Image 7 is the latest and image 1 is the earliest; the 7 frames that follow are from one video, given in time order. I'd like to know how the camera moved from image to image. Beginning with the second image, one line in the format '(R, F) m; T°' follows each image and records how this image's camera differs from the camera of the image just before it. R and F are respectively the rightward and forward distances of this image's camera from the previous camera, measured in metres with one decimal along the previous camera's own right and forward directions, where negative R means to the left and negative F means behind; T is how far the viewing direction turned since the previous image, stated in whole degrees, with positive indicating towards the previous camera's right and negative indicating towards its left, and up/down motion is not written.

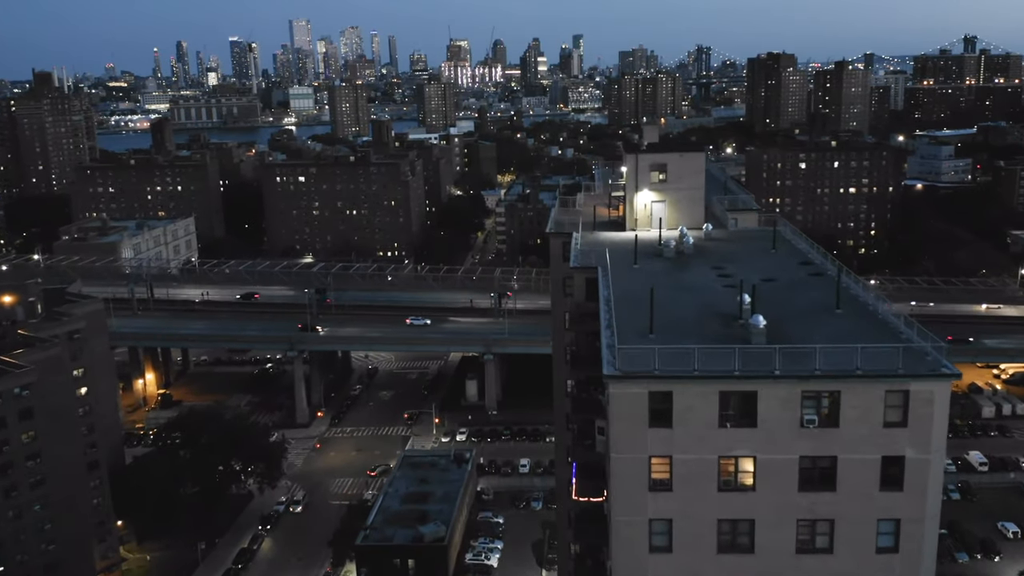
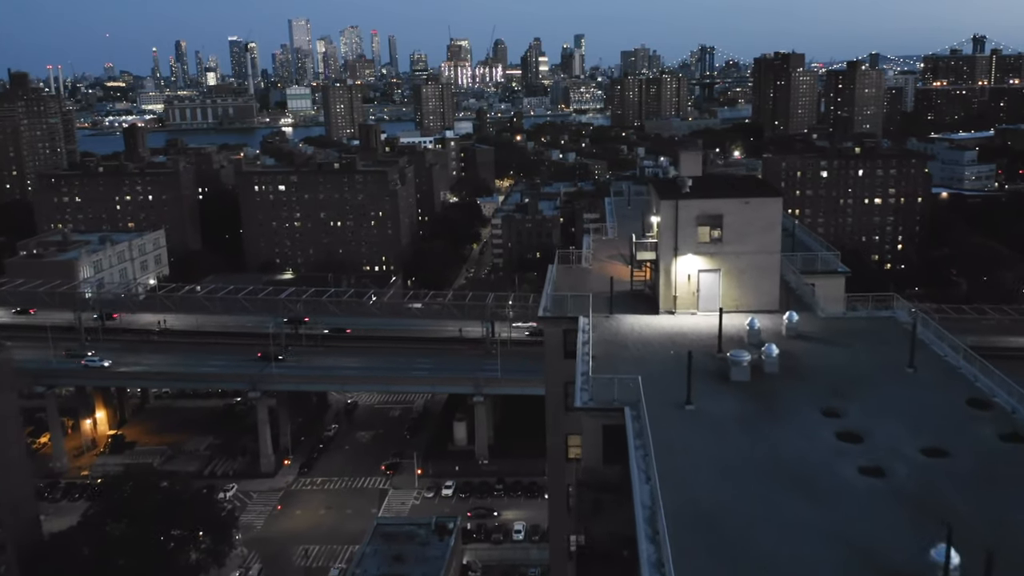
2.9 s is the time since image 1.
(+0.3, +4.8) m; 0°
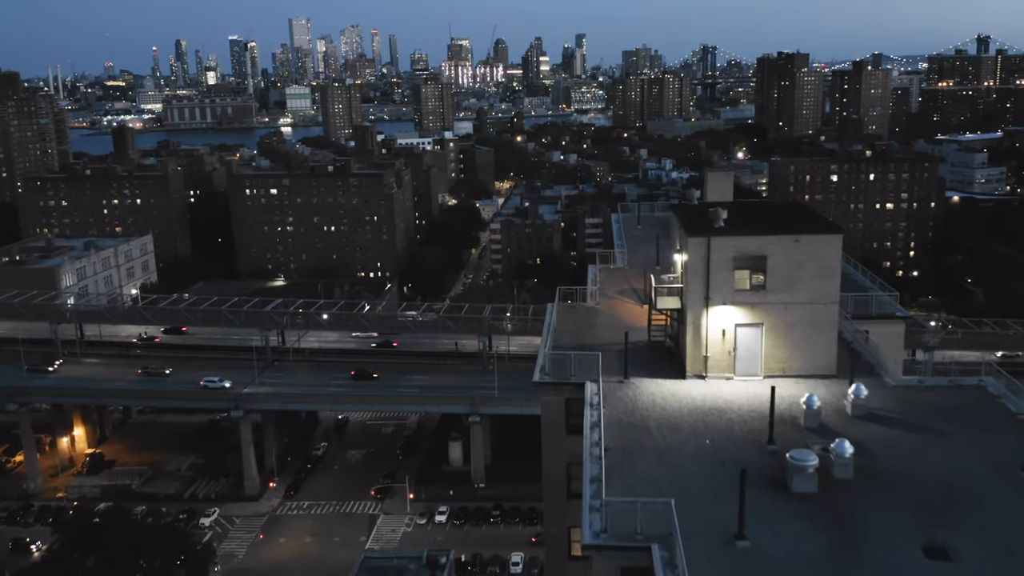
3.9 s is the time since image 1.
(+0.1, +1.9) m; 0°
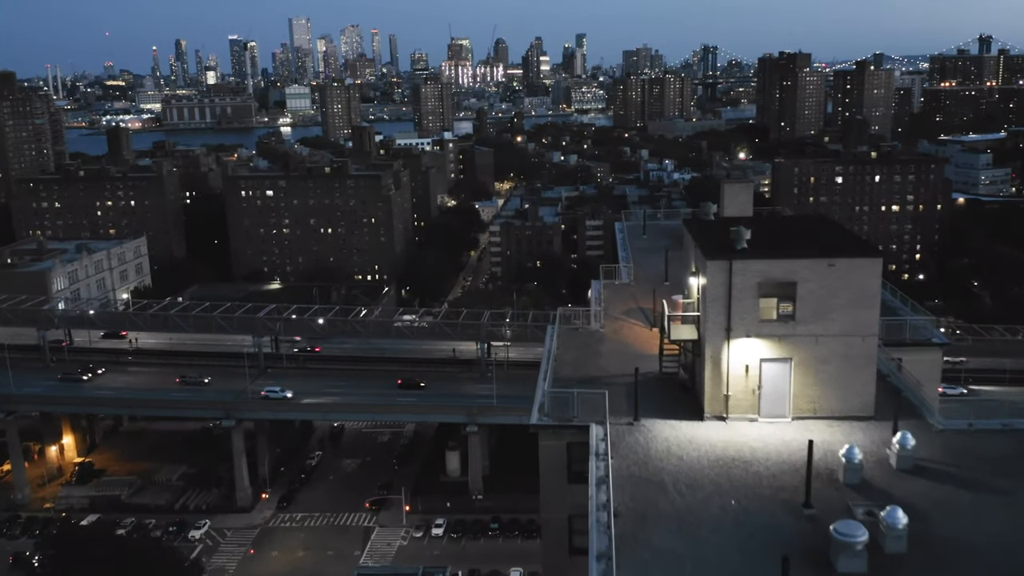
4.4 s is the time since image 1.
(0.0, +0.9) m; 0°
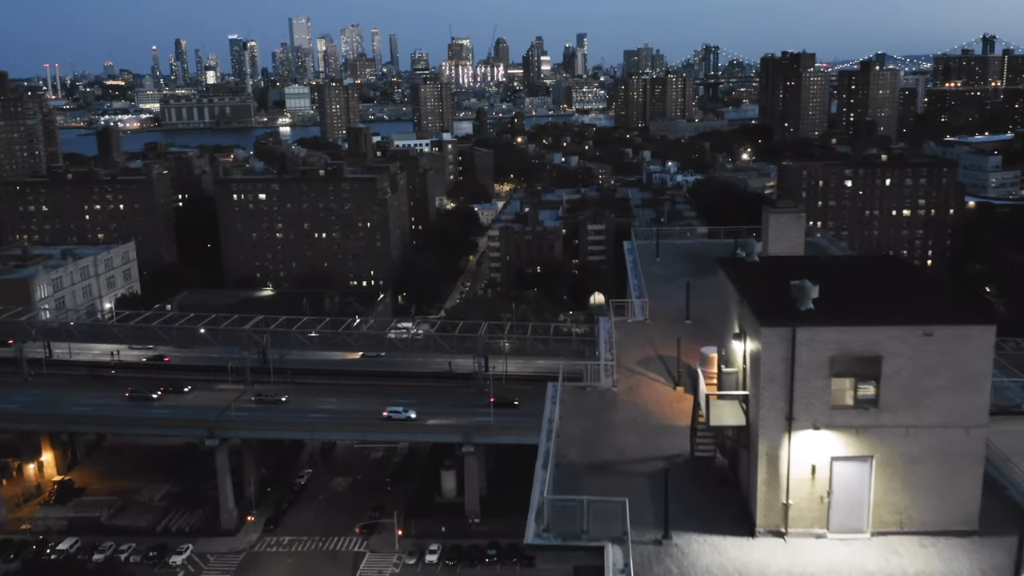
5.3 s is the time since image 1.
(+0.1, +1.6) m; 0°
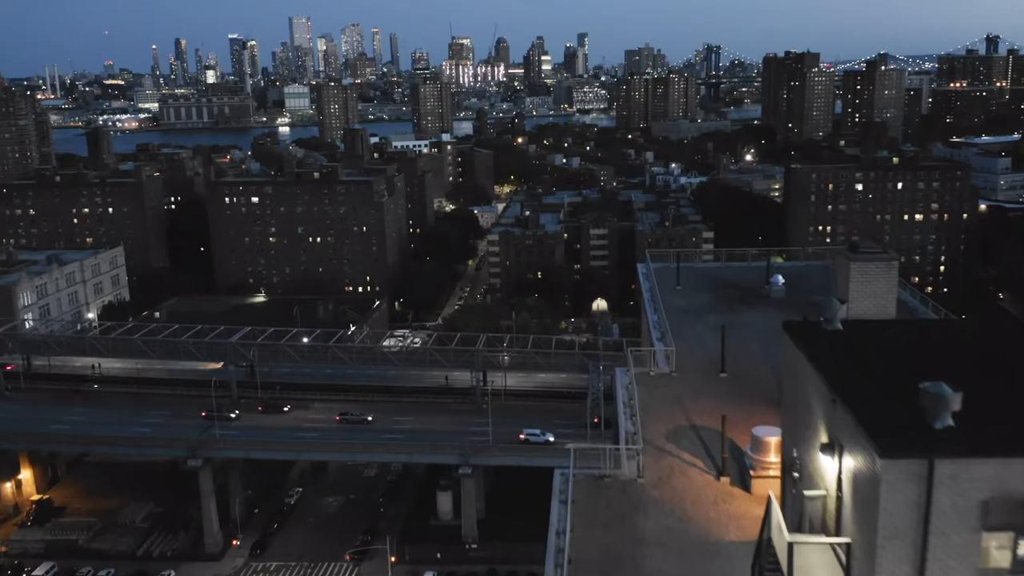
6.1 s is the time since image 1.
(0.0, +1.6) m; 0°
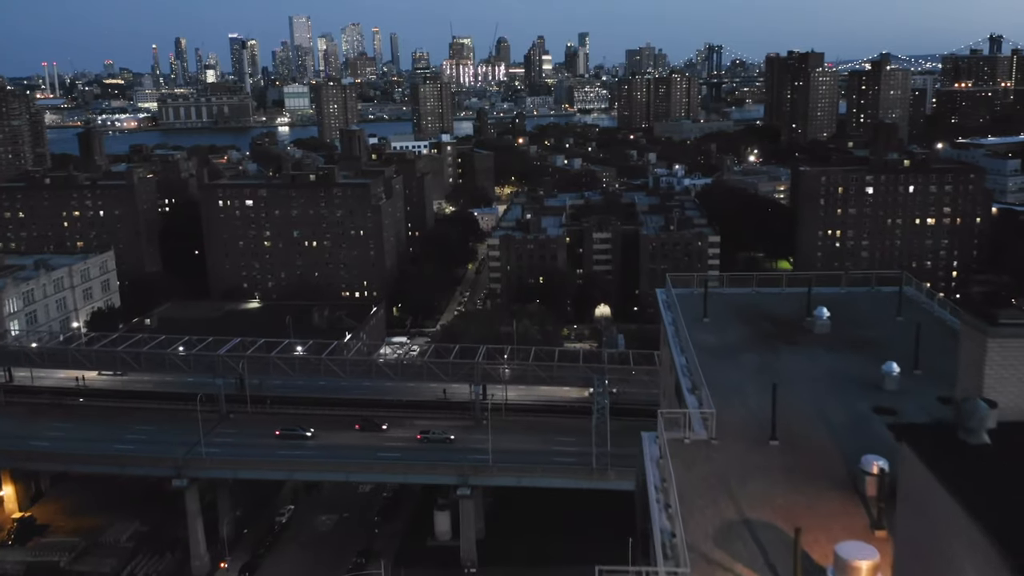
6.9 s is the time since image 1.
(0.0, +1.3) m; 0°
